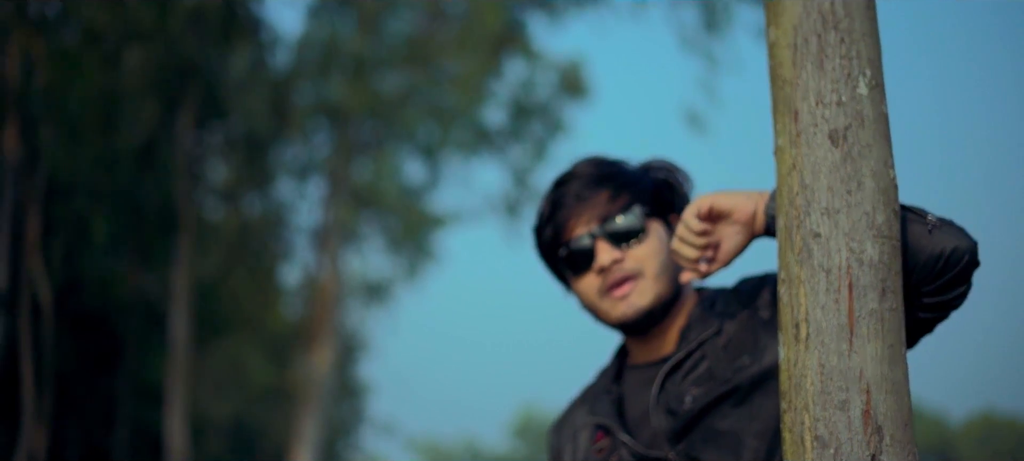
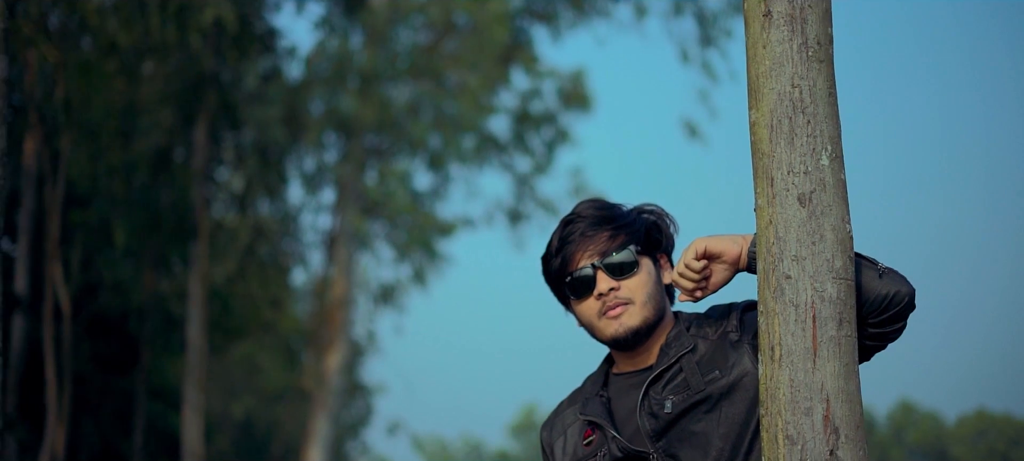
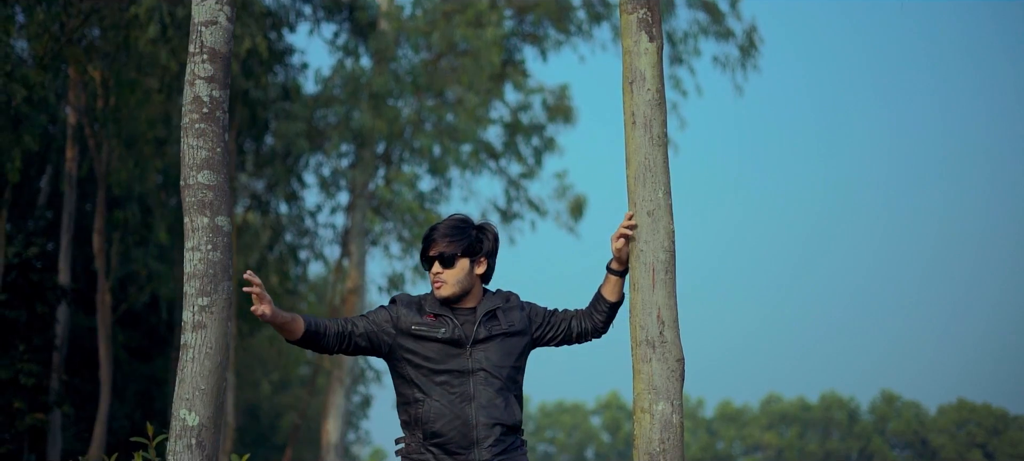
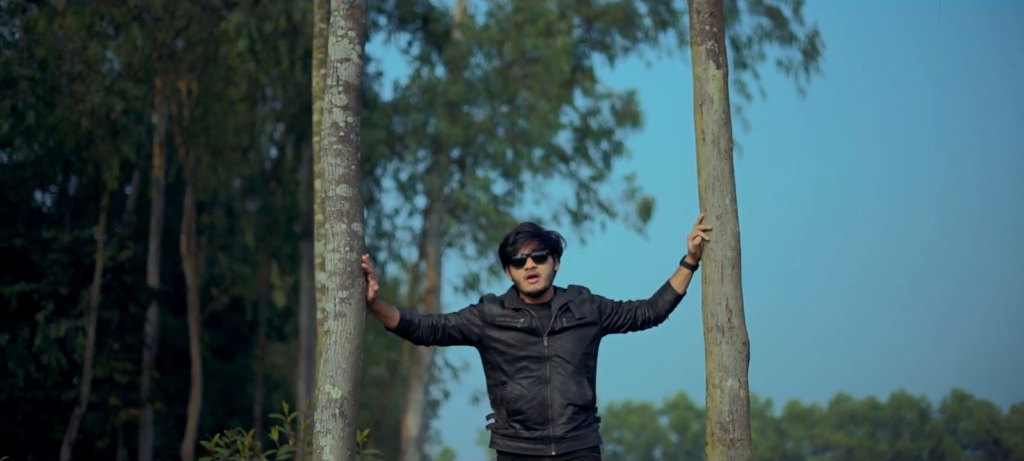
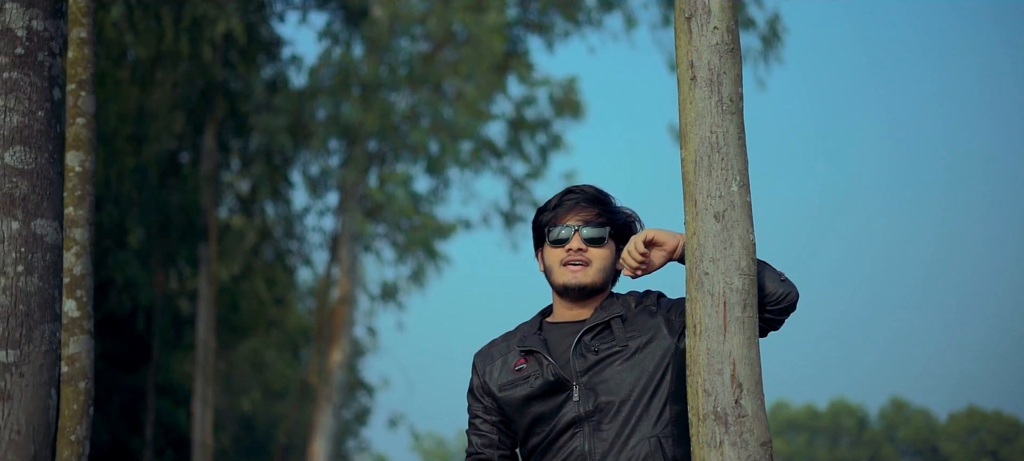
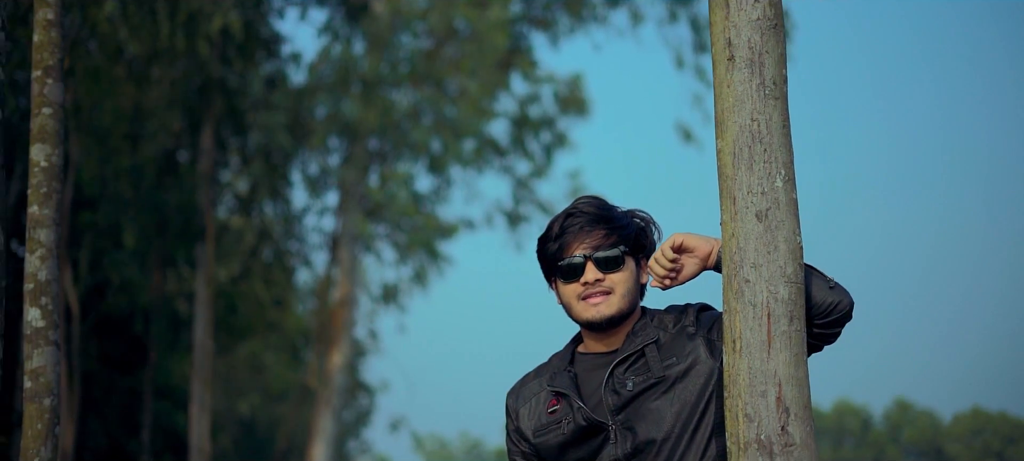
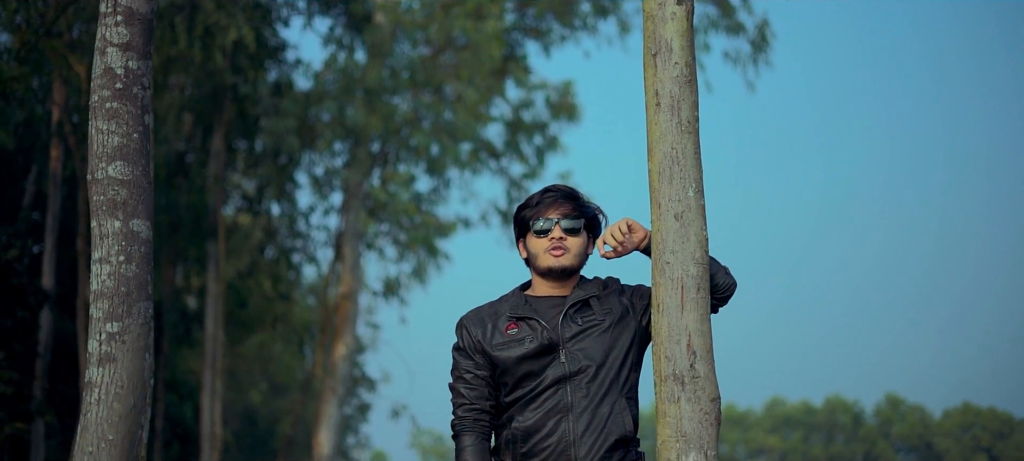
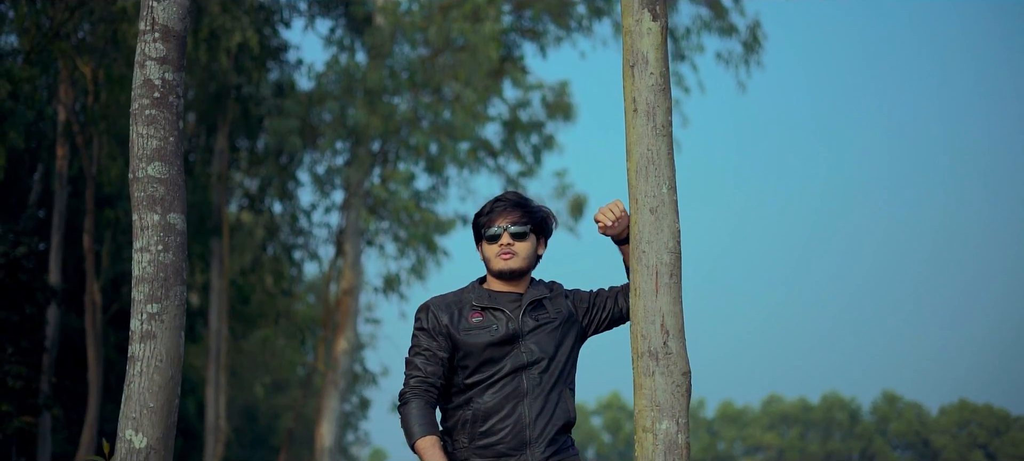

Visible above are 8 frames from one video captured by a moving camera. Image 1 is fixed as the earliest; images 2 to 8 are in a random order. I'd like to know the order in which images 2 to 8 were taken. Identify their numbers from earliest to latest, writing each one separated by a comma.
2, 6, 5, 7, 8, 3, 4
